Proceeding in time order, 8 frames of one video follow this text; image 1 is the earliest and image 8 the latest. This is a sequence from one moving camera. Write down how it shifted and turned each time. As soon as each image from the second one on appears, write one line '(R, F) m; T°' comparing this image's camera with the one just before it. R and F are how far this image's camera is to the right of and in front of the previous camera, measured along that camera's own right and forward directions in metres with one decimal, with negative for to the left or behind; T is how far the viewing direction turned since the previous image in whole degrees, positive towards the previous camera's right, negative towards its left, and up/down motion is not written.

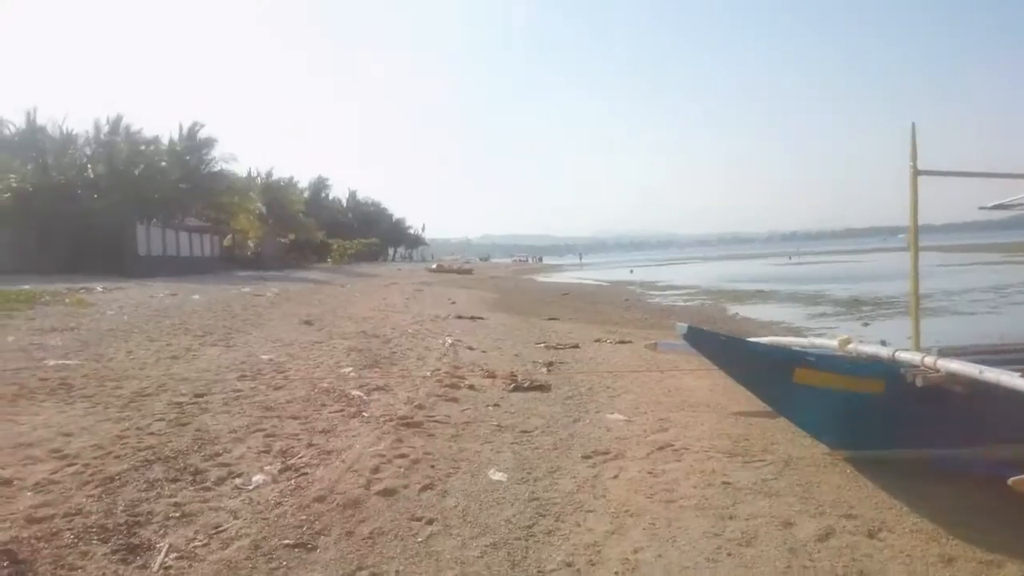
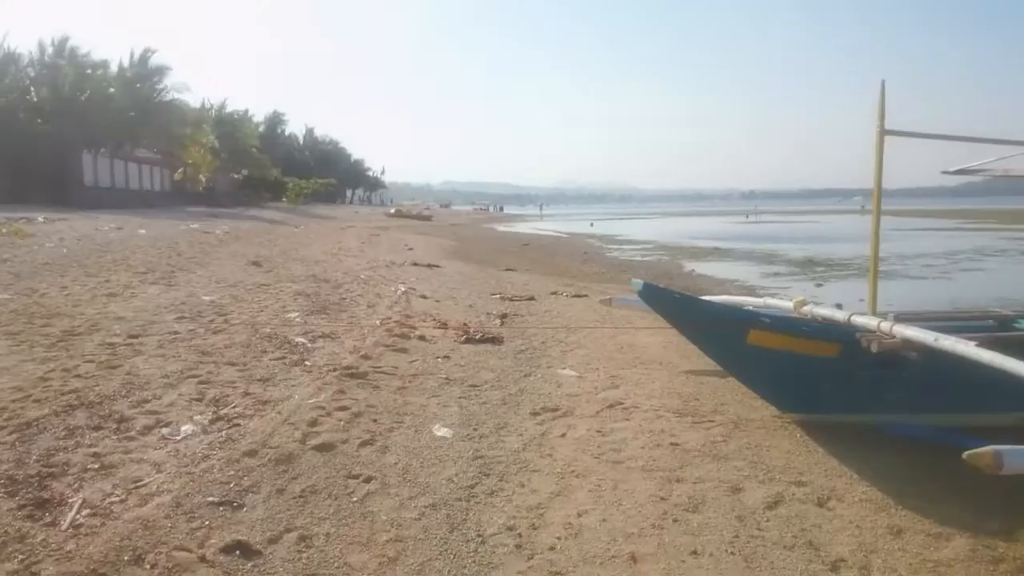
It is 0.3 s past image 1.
(0.0, +0.3) m; +3°
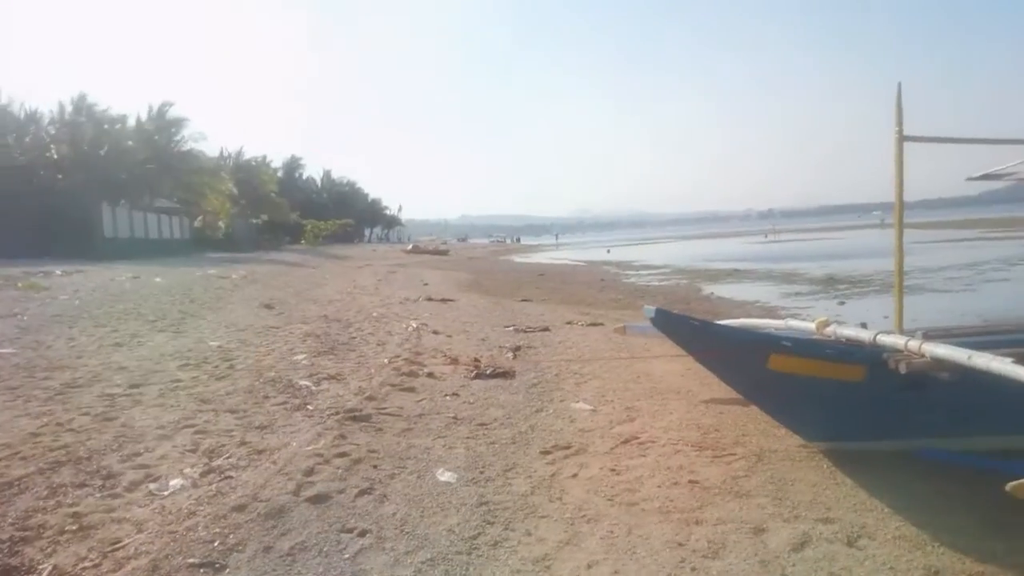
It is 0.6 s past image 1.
(+0.1, +0.3) m; -1°
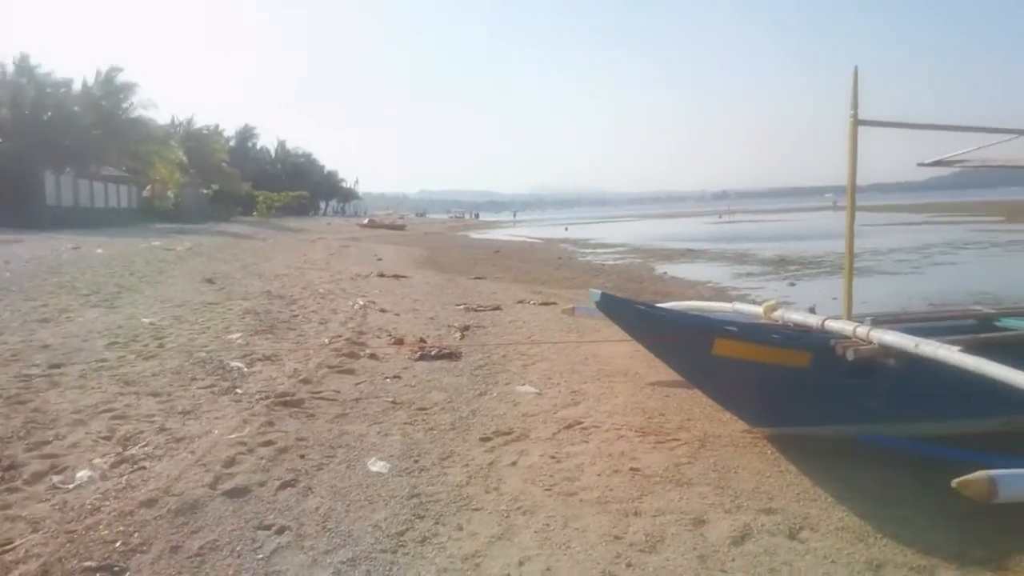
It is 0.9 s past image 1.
(+0.1, +0.2) m; +3°
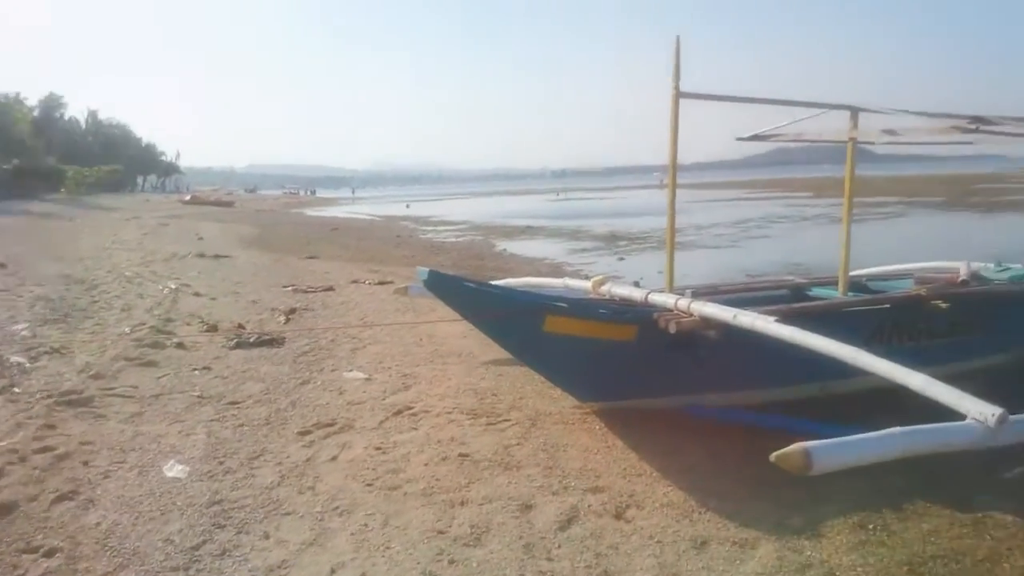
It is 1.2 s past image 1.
(+0.2, +0.3) m; +11°
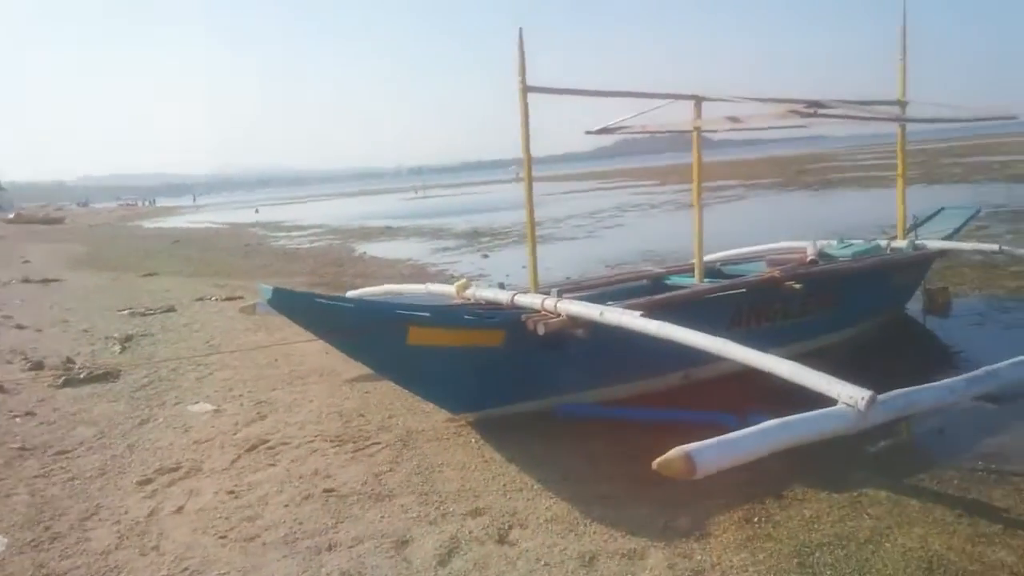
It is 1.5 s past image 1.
(0.0, +0.3) m; +9°
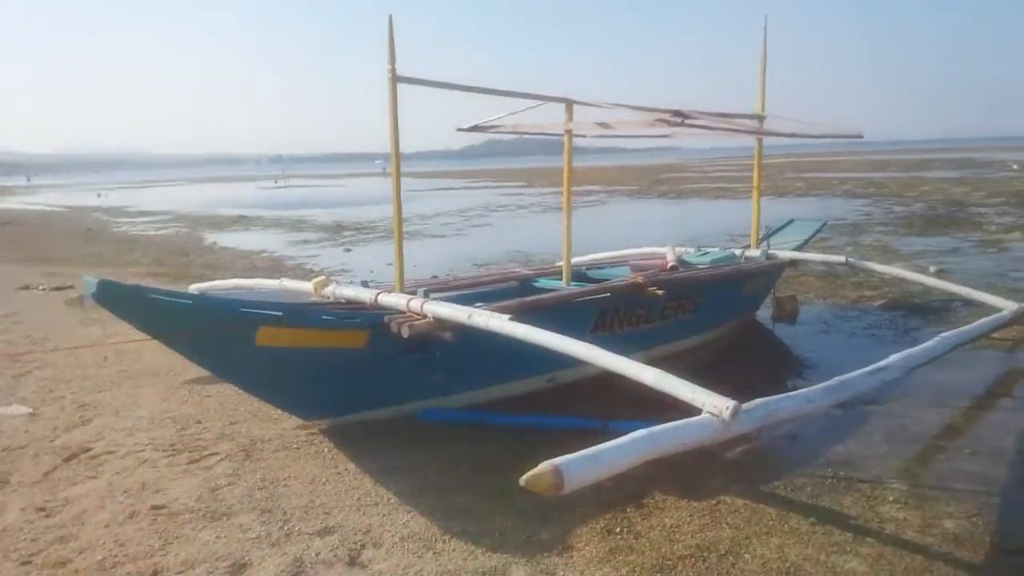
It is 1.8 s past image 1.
(0.0, +0.3) m; +9°
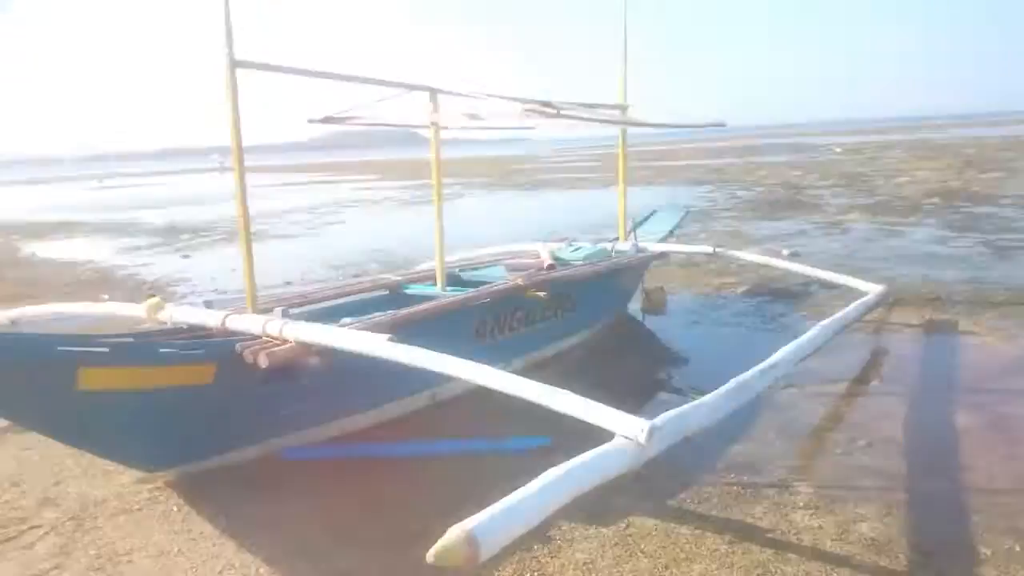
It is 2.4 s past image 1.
(-0.1, +0.5) m; +10°
